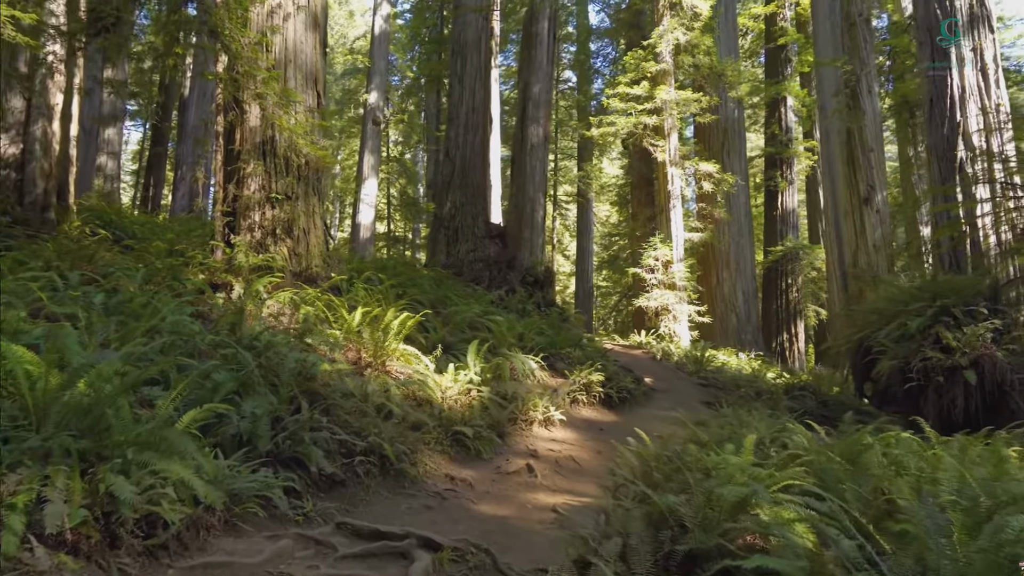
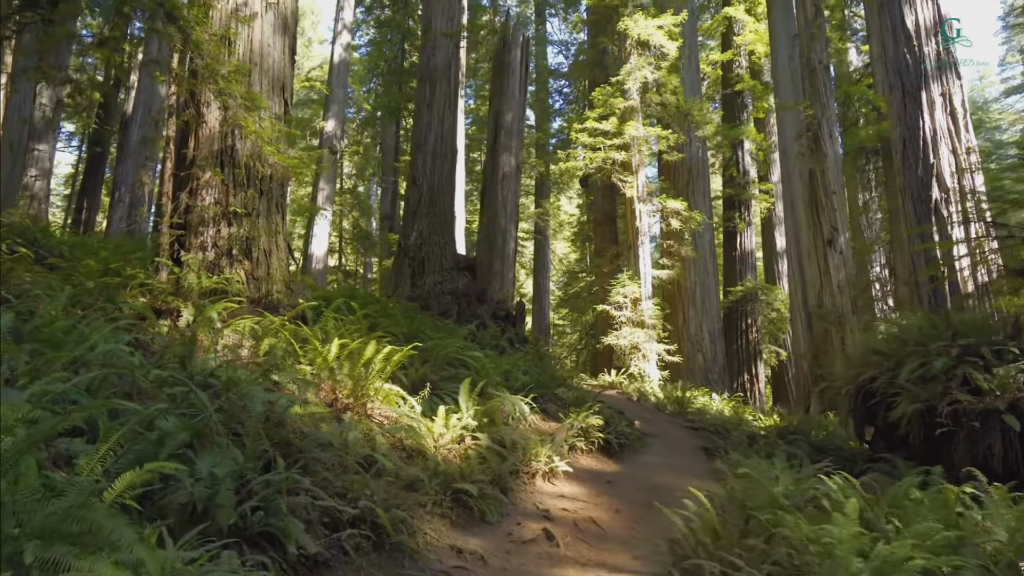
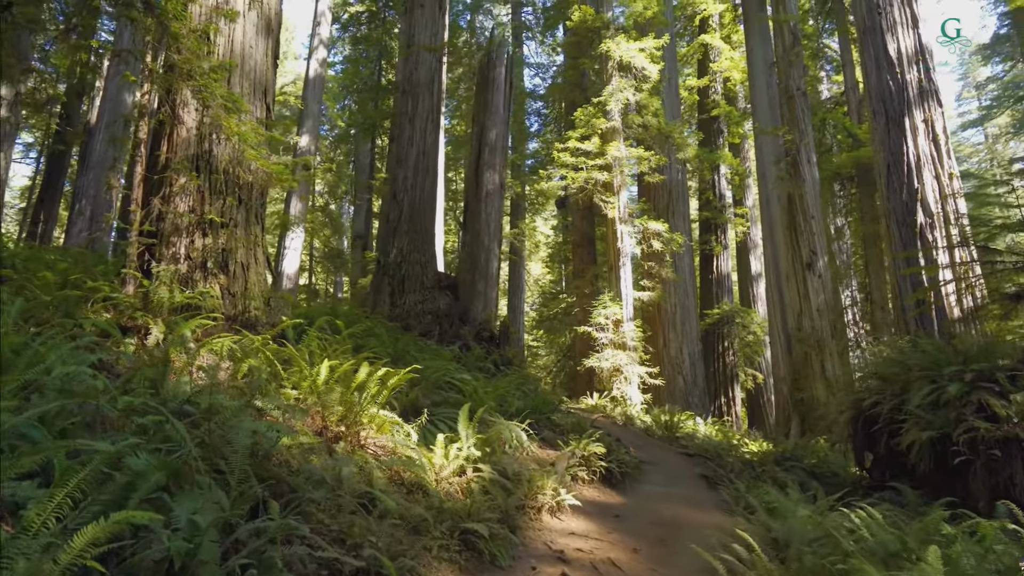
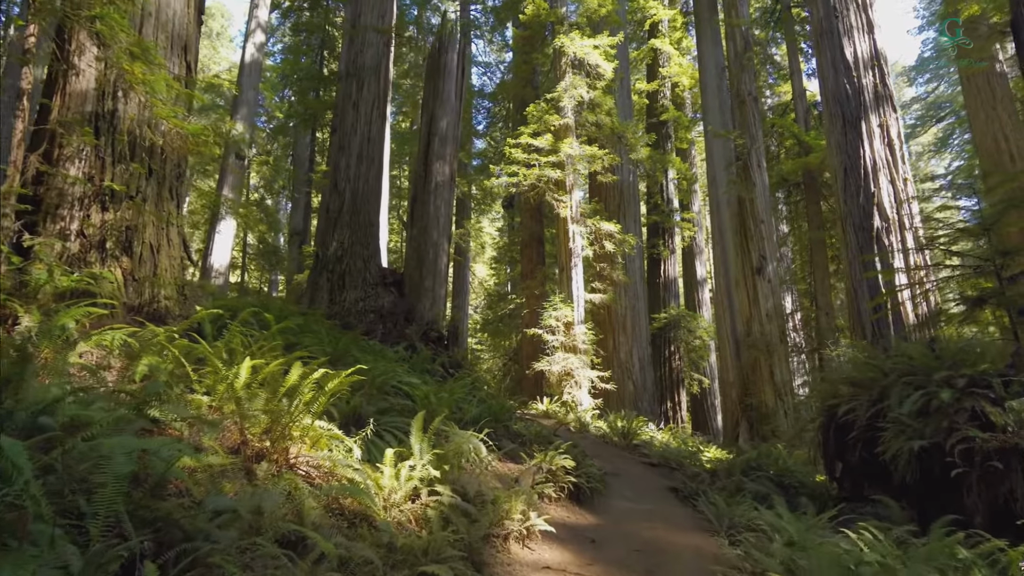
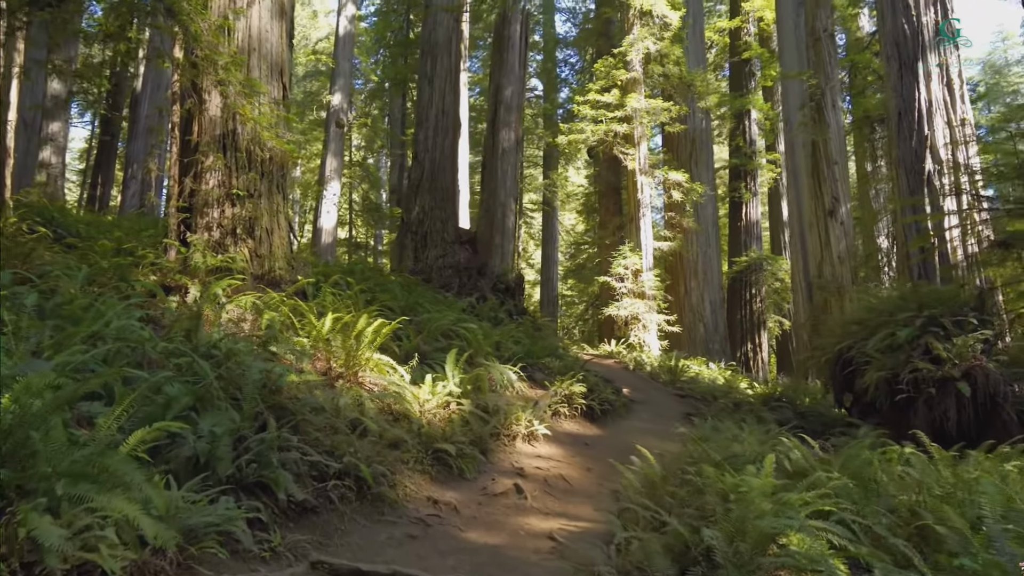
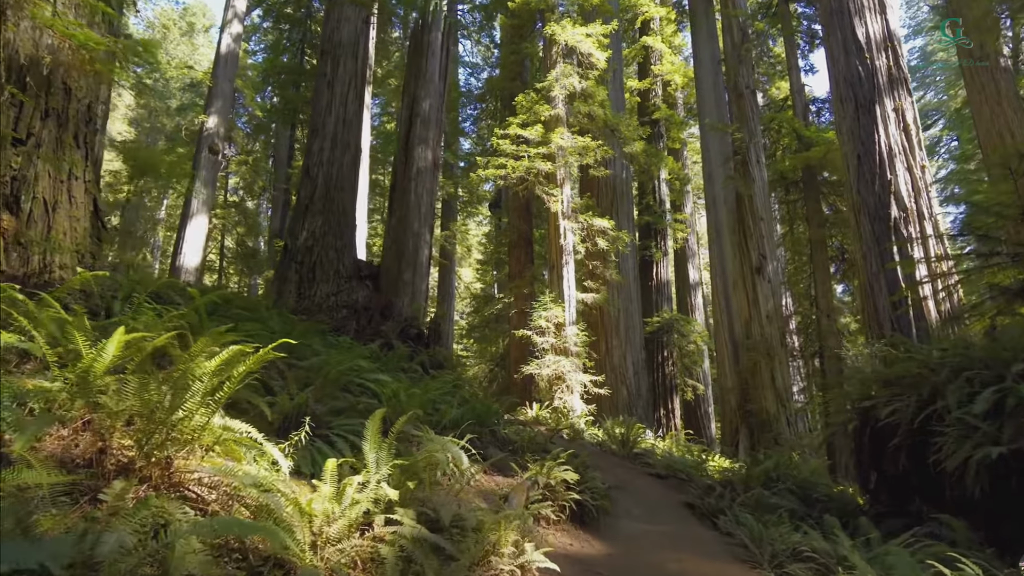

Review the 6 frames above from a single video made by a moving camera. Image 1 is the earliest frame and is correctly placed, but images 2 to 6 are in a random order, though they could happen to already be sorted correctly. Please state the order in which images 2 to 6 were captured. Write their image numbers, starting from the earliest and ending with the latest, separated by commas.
5, 2, 3, 4, 6
